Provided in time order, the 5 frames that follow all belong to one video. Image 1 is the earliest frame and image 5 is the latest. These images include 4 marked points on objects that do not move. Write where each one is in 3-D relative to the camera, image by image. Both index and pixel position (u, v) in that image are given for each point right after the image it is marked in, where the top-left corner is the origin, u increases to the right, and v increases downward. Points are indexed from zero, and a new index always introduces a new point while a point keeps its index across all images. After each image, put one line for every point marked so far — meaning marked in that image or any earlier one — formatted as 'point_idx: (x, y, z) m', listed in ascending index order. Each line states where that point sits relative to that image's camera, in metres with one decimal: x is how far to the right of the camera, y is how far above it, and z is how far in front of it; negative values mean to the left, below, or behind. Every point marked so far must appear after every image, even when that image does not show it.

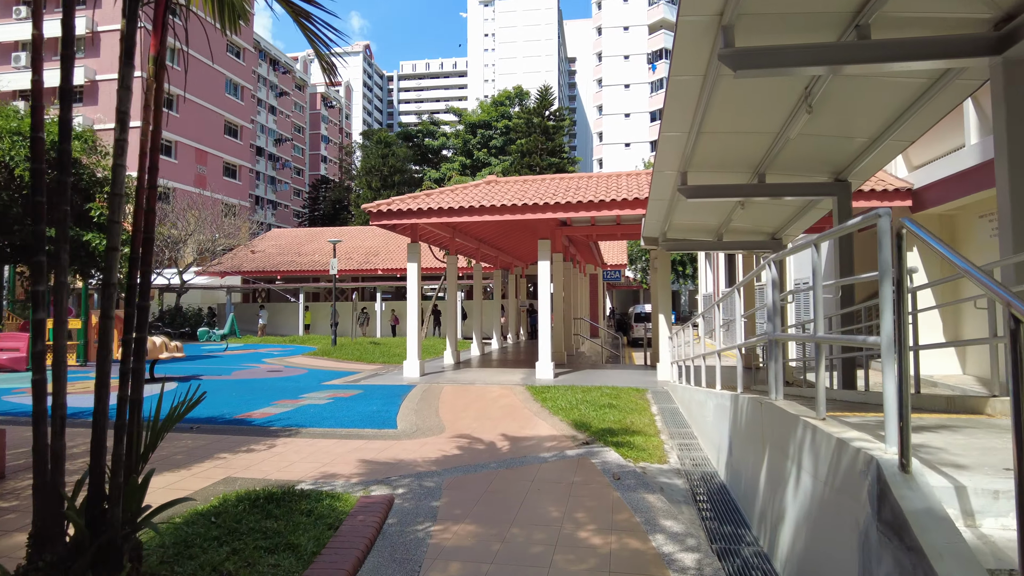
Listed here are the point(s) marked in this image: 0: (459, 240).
0: (-1.4, +1.3, +16.6) m
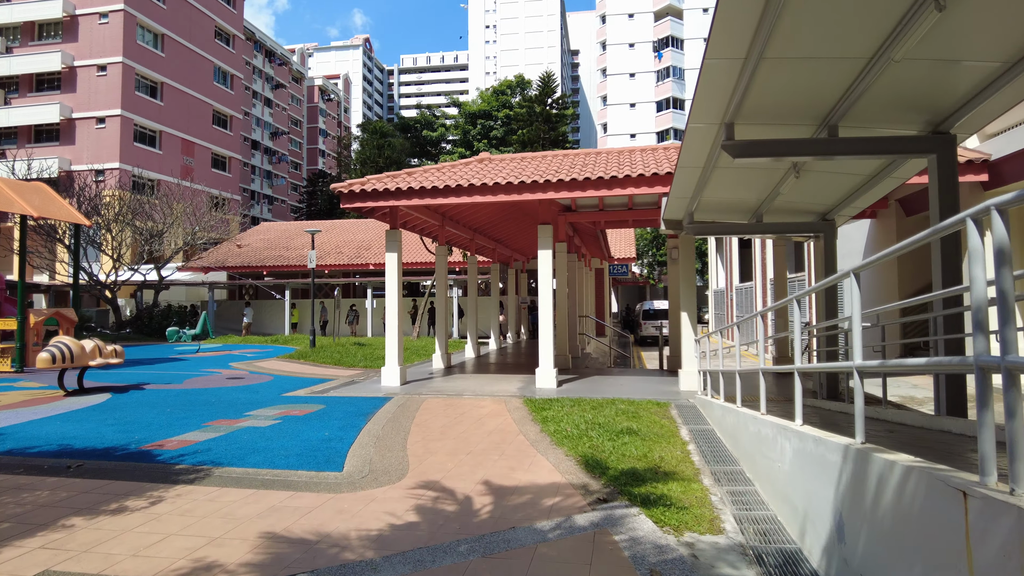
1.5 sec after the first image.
0: (-1.4, +1.4, +14.7) m
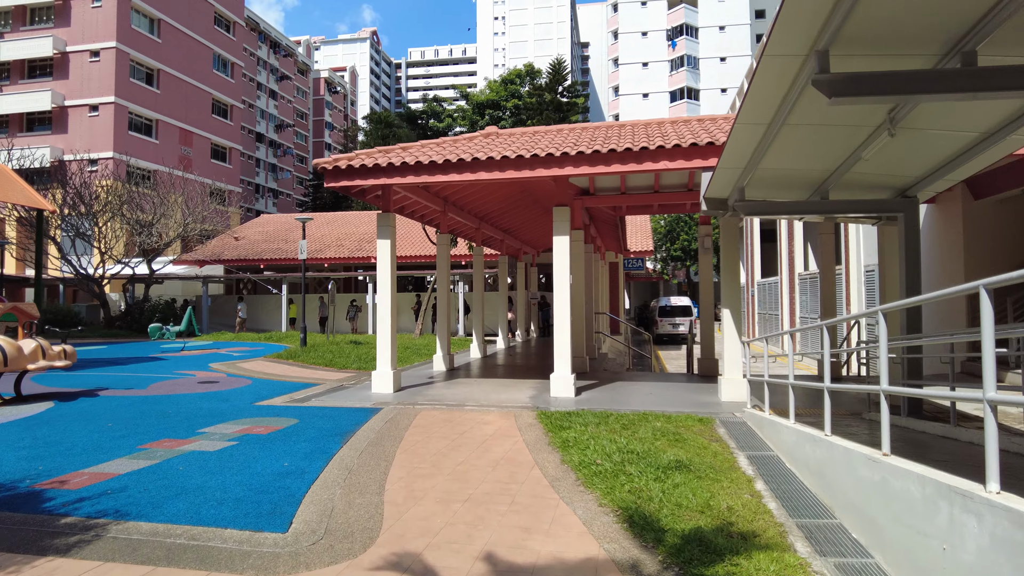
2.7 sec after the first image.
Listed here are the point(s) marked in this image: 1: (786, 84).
0: (-1.2, +1.5, +13.2) m
1: (+2.1, +1.6, +5.0) m
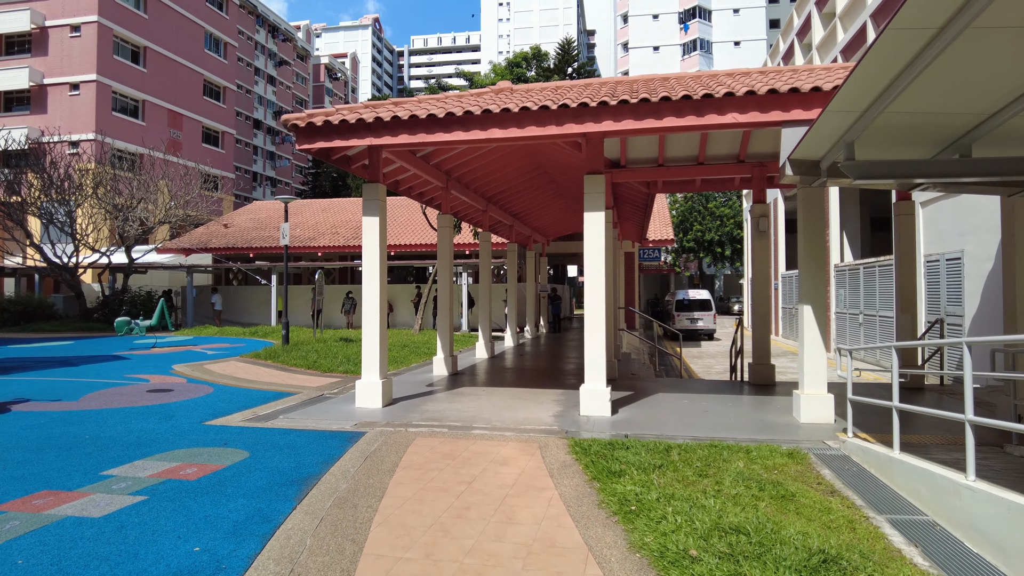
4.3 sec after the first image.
0: (-1.0, +1.7, +11.2) m
1: (+2.3, +1.6, +3.0) m
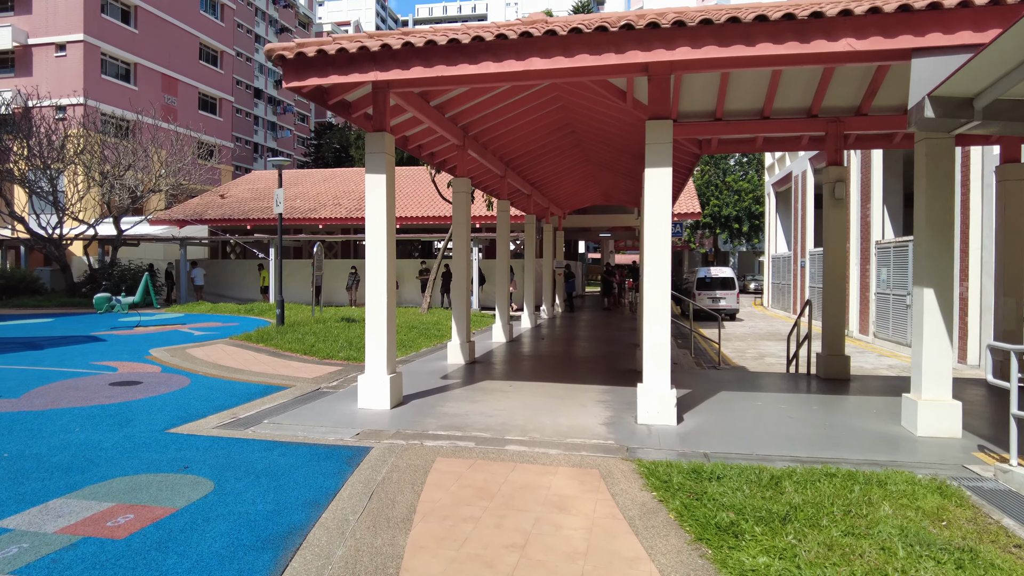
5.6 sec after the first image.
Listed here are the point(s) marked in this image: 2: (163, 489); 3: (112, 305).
0: (-0.5, +2.1, +9.6) m
1: (+2.7, +1.7, +1.4) m
2: (-2.2, -1.2, +4.0) m
3: (-10.3, -0.4, +16.8) m
